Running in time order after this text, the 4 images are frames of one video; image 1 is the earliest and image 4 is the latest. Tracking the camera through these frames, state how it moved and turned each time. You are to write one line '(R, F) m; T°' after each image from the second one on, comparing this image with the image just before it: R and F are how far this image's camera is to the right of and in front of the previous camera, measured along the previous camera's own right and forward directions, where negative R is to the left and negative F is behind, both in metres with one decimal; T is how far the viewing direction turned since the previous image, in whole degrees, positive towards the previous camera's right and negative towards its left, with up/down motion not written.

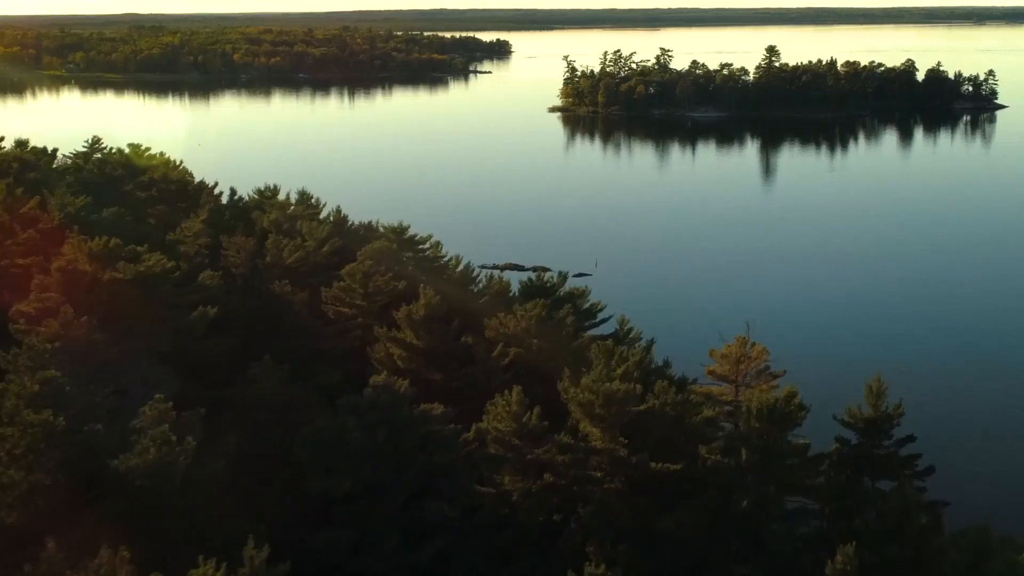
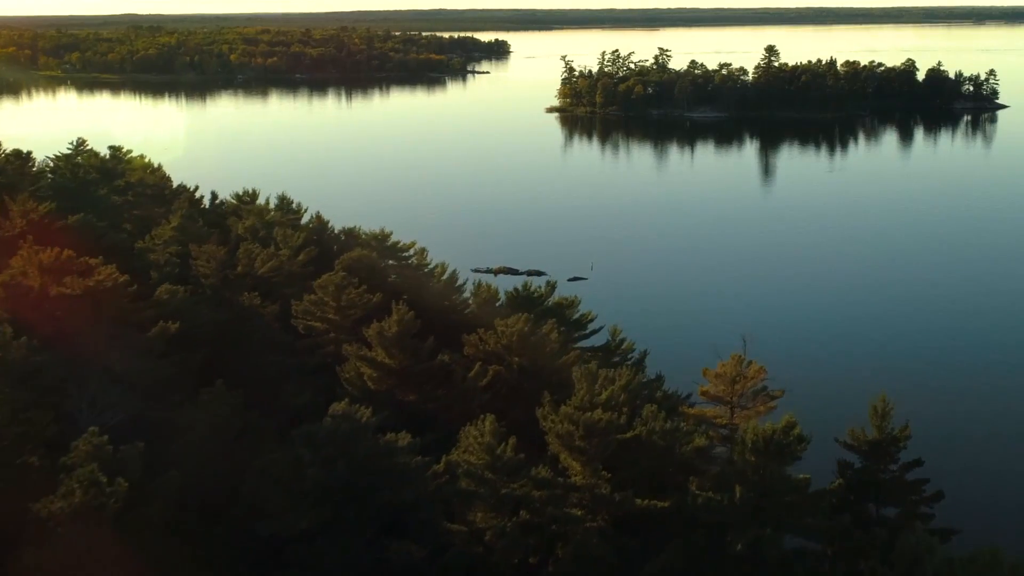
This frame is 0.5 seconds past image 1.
(+0.1, +0.3) m; 0°
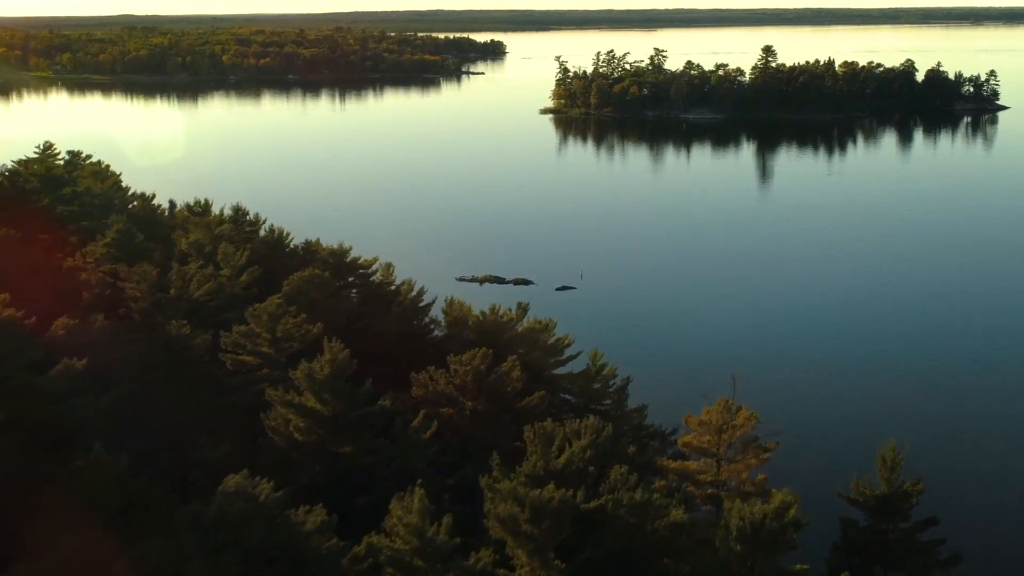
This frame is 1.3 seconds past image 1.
(+0.2, +0.6) m; 0°
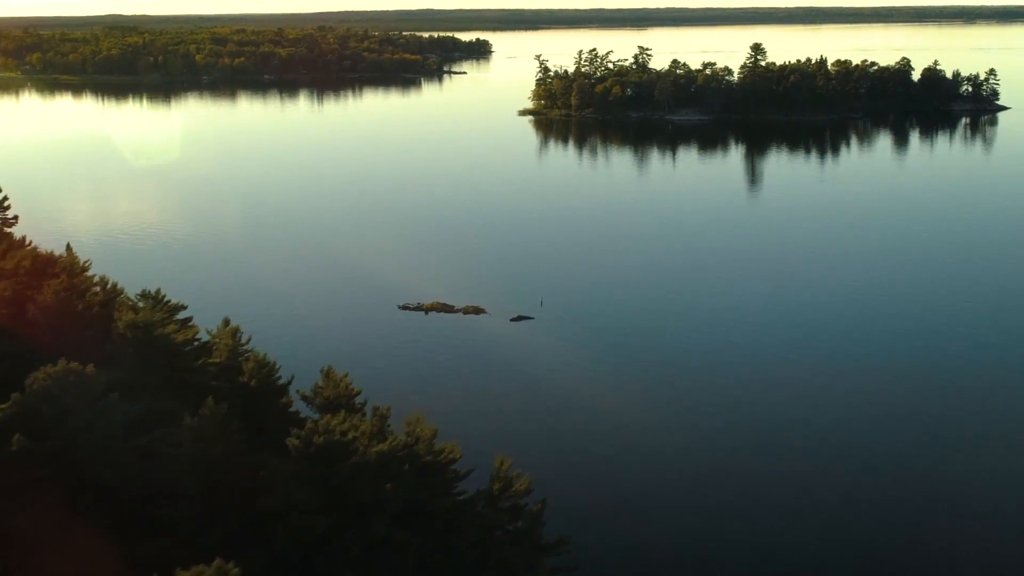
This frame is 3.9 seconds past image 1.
(+0.6, +1.9) m; 0°
